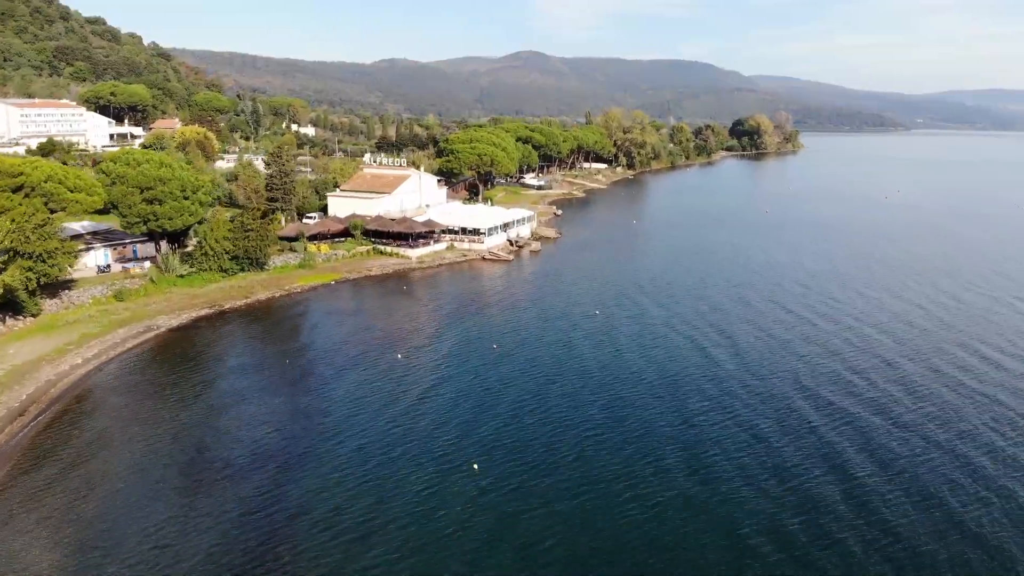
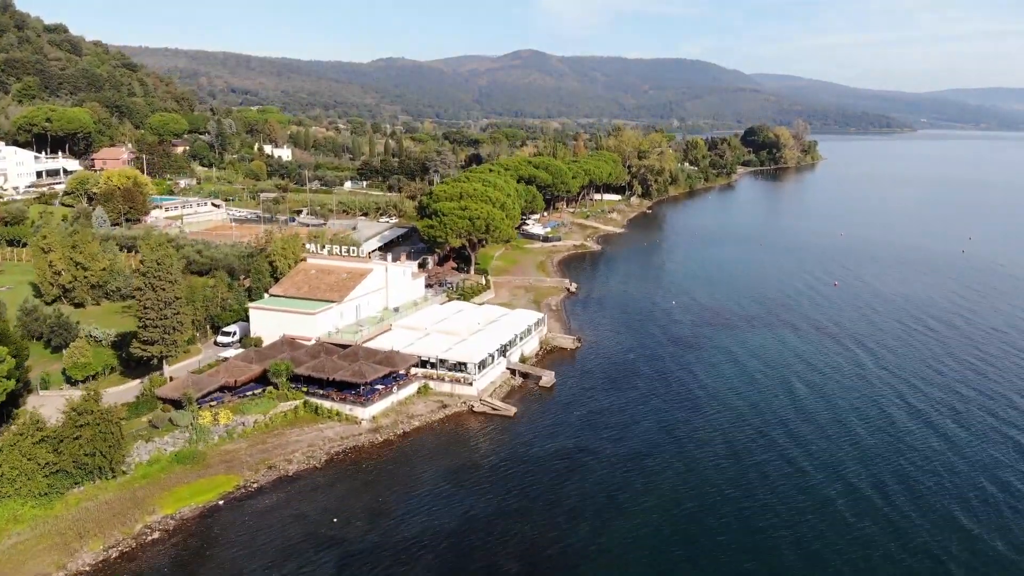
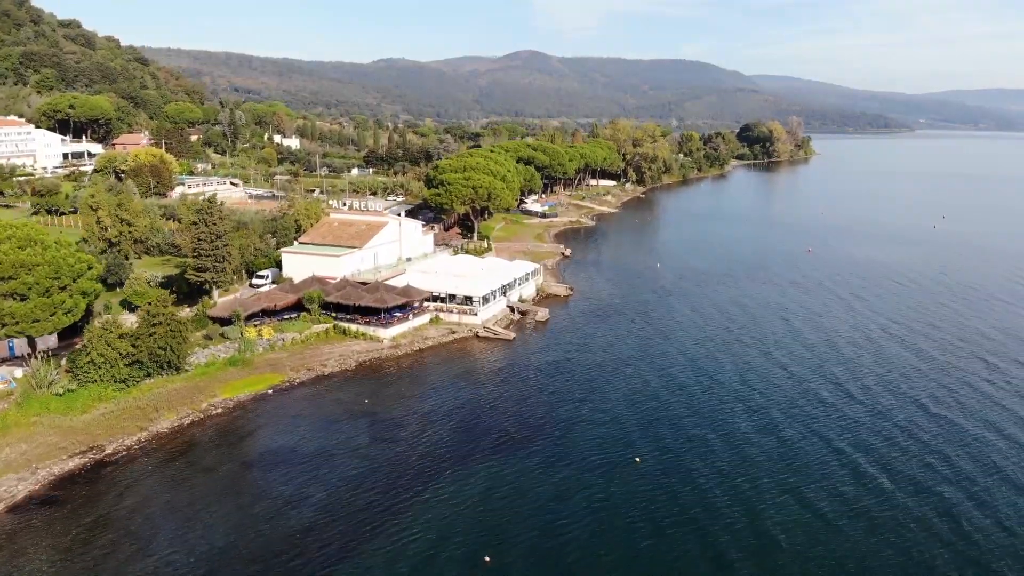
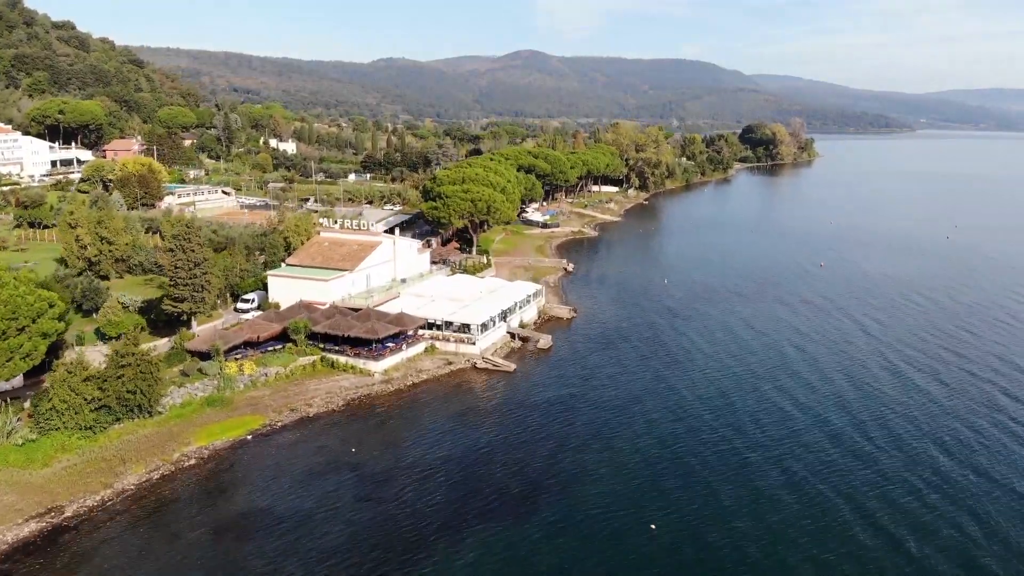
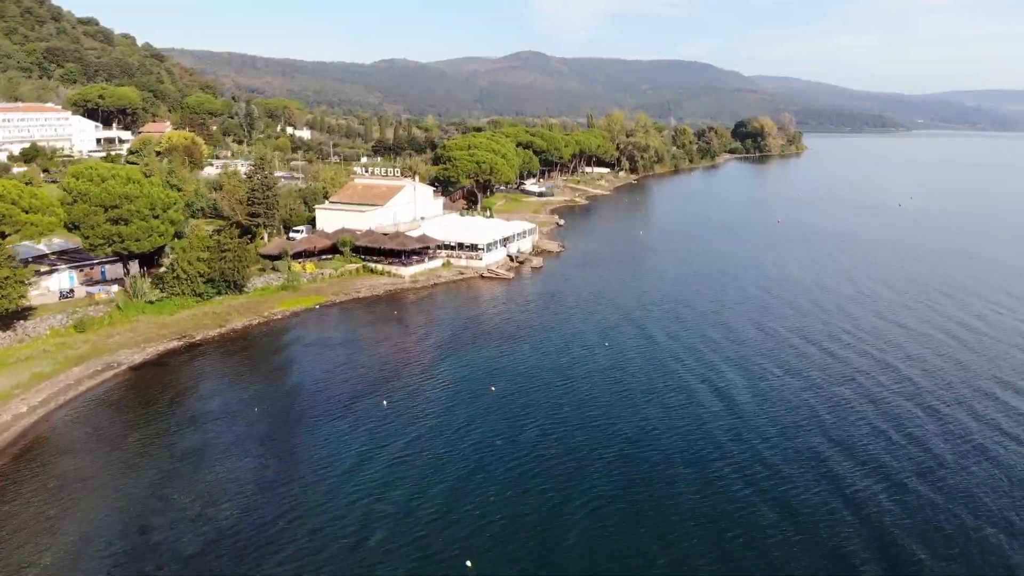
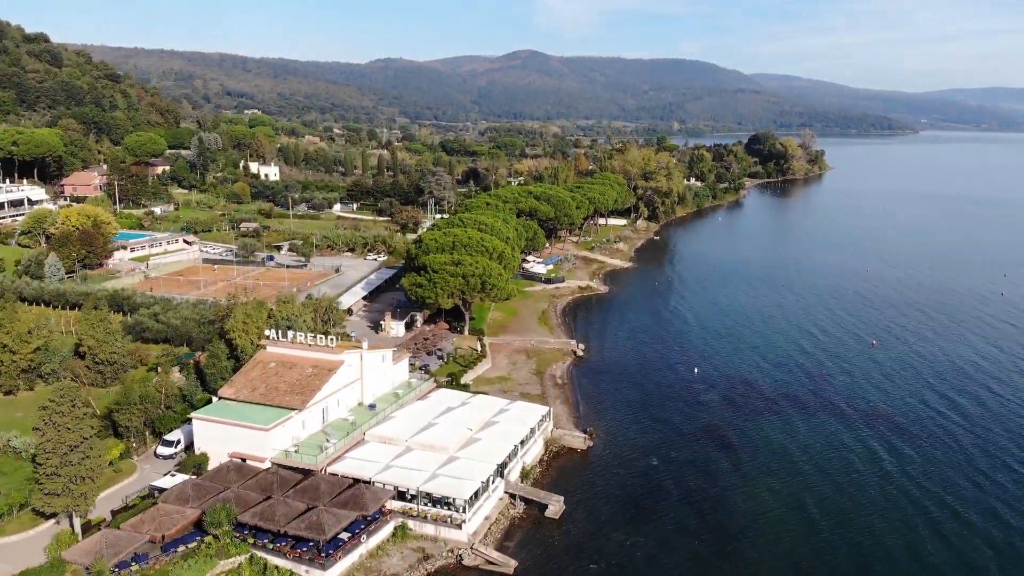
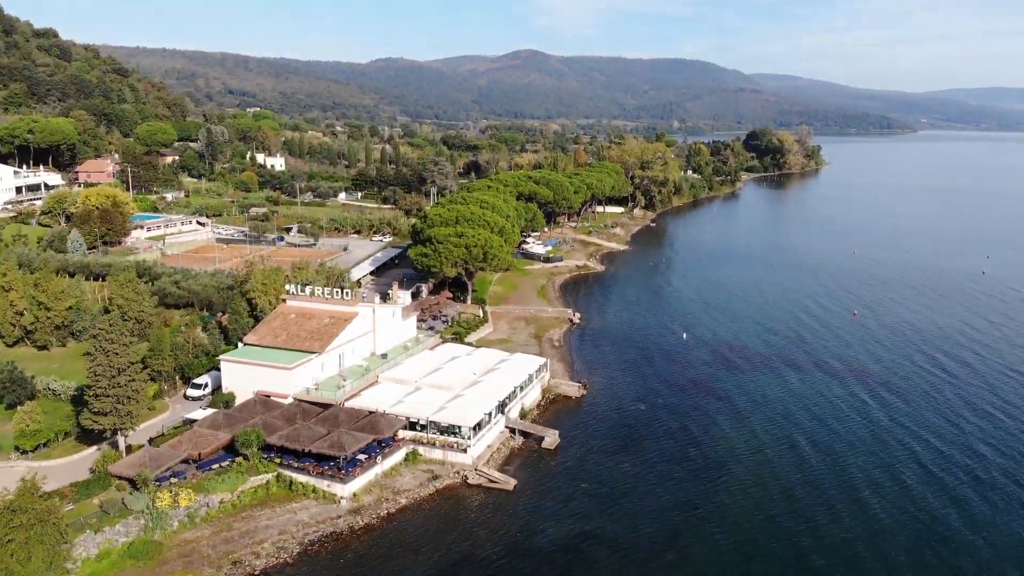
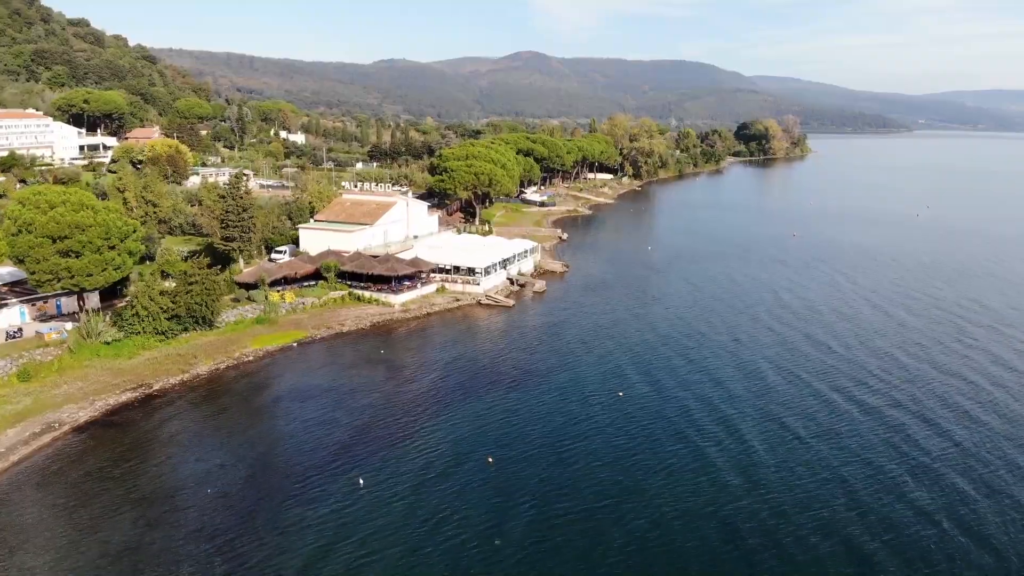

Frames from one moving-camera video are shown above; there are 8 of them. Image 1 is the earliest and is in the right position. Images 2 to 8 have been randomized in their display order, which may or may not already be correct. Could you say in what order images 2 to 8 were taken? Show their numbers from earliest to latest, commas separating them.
5, 8, 3, 4, 2, 7, 6
